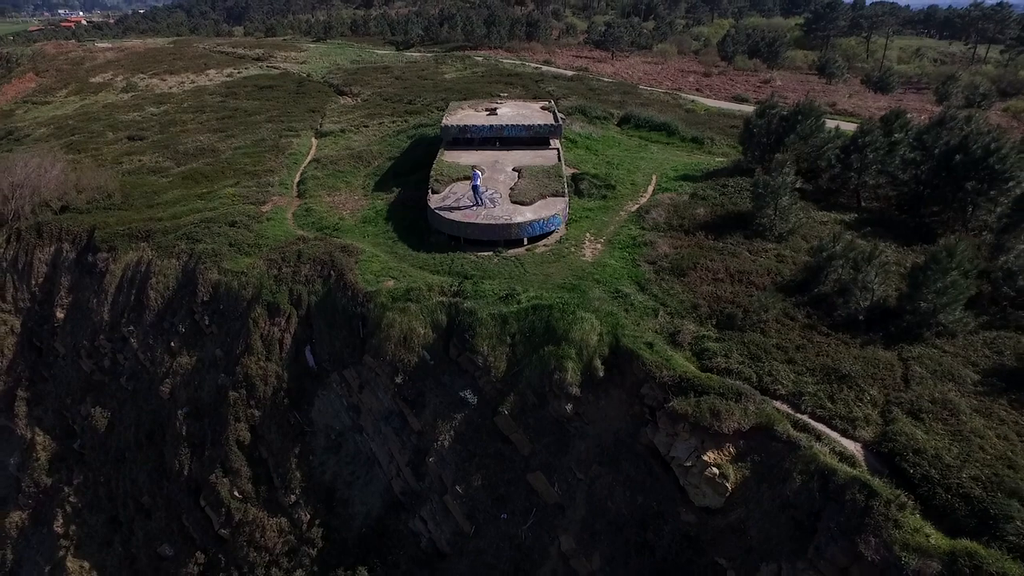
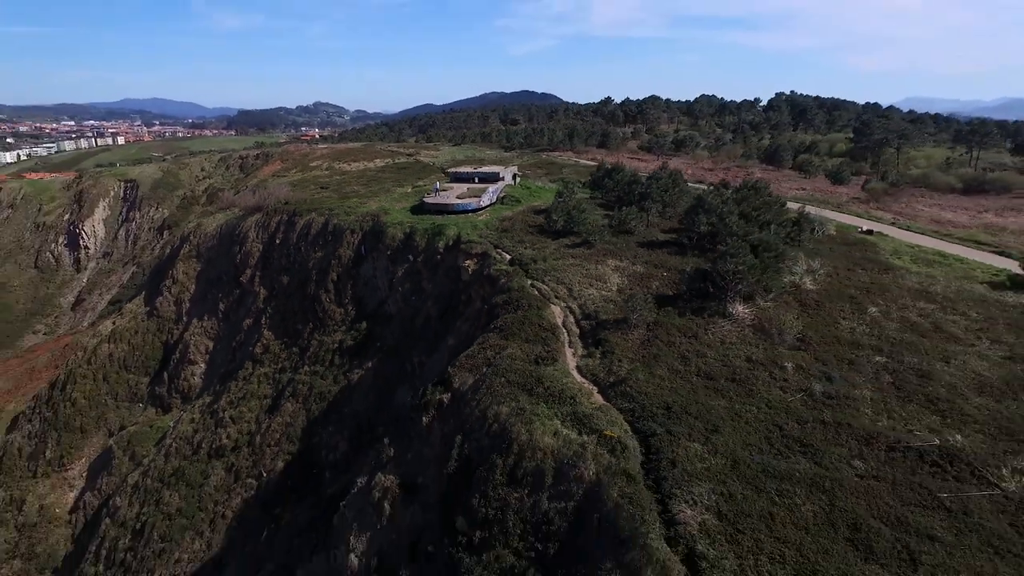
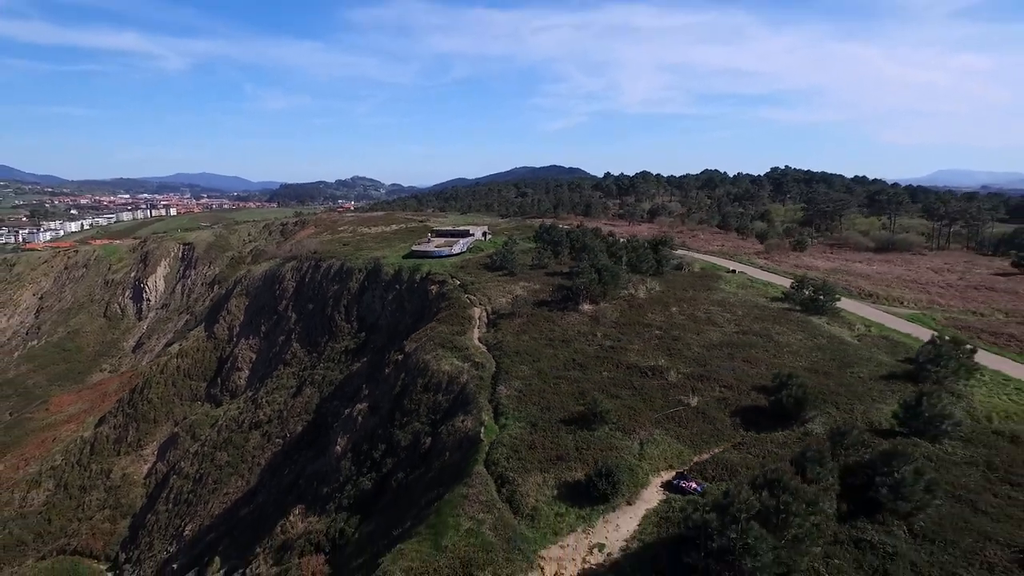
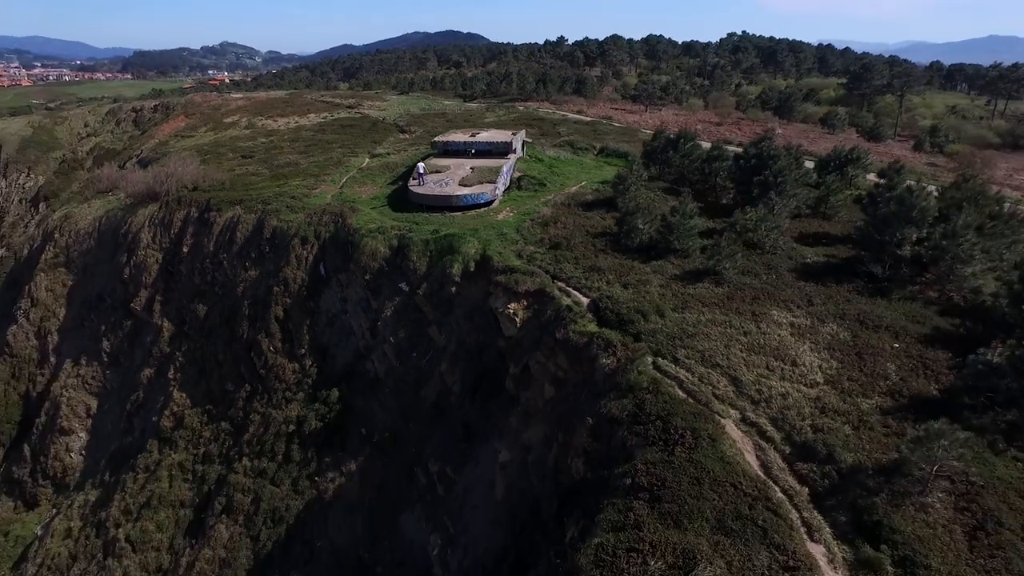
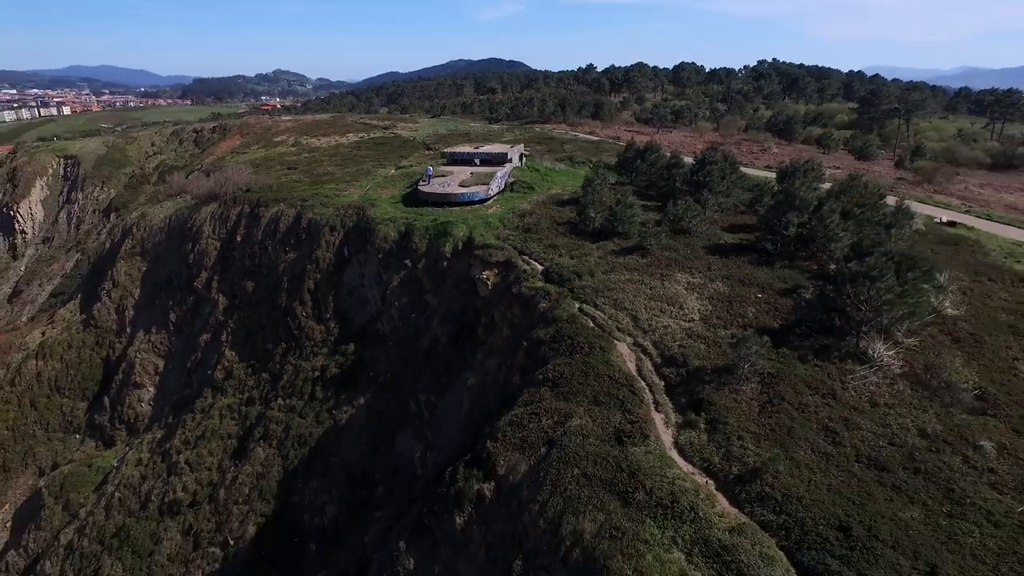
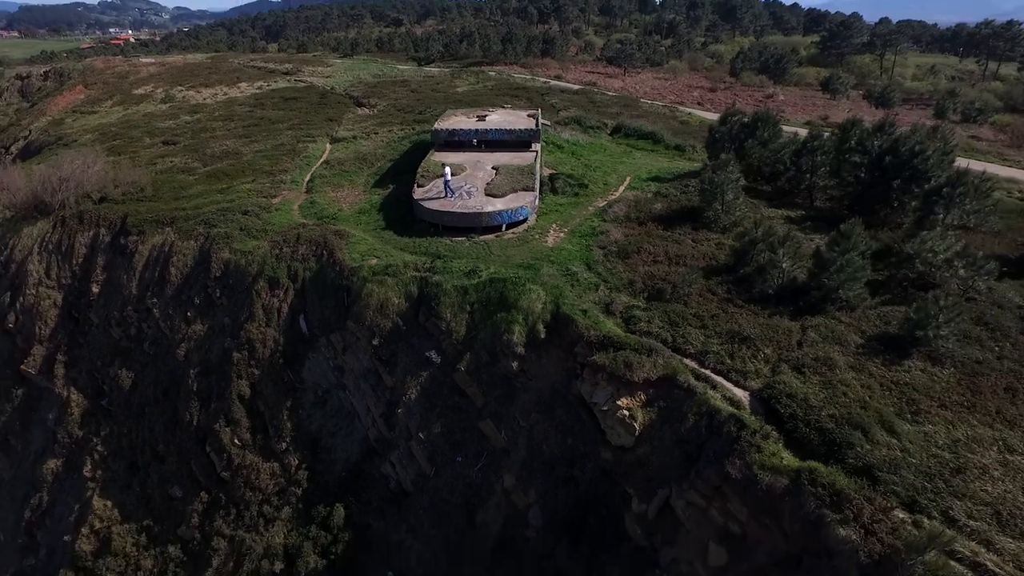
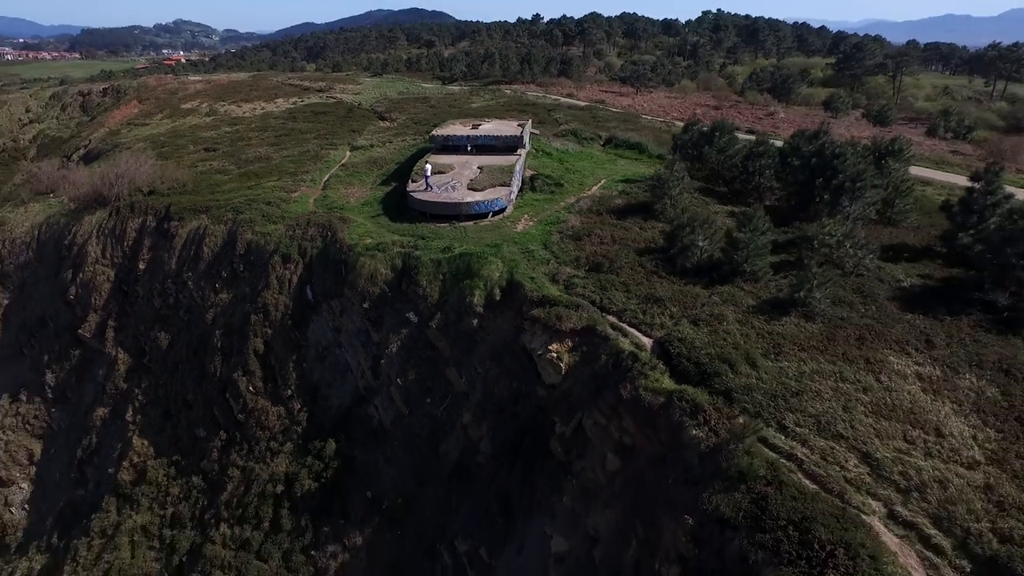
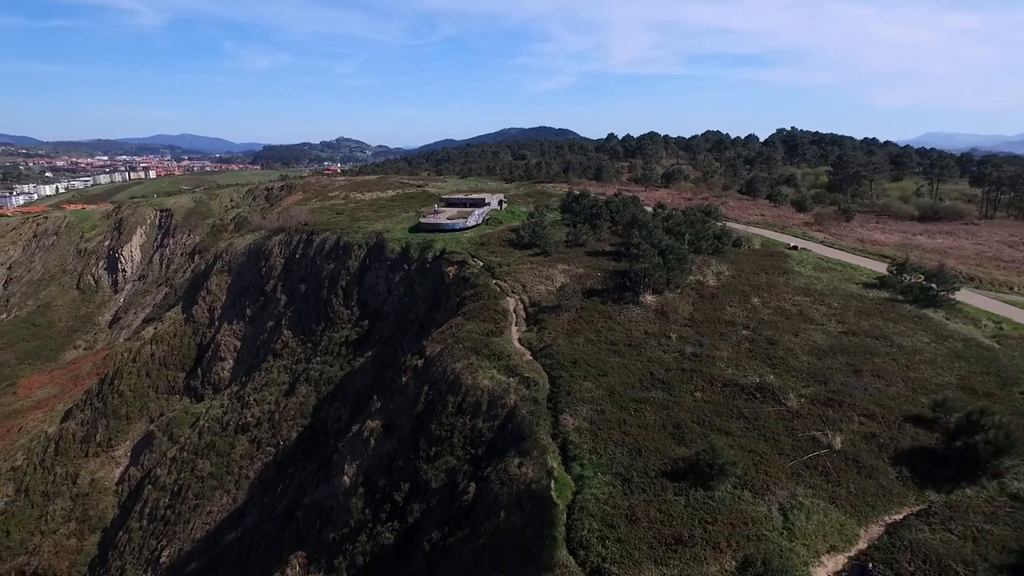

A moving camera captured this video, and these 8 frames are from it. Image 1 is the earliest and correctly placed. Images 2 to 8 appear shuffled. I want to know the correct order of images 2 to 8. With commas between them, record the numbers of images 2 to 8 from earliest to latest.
6, 7, 4, 5, 2, 8, 3
